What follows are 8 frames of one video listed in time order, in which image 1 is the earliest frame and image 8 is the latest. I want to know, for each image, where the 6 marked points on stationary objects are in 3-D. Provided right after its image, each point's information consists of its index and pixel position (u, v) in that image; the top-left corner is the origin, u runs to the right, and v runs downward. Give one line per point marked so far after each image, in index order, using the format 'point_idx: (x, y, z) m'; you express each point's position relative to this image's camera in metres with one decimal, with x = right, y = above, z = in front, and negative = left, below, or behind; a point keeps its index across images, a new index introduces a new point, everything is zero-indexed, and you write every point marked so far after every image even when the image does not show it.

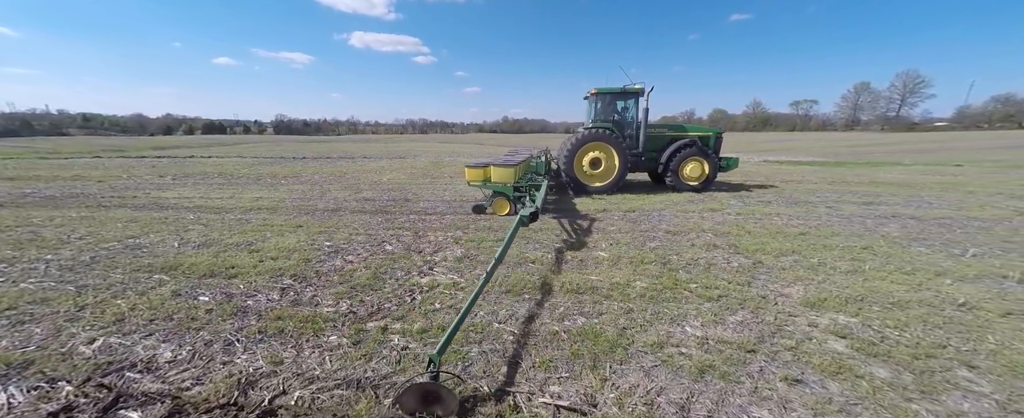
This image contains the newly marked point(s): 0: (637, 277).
0: (+1.1, -0.6, +3.2) m
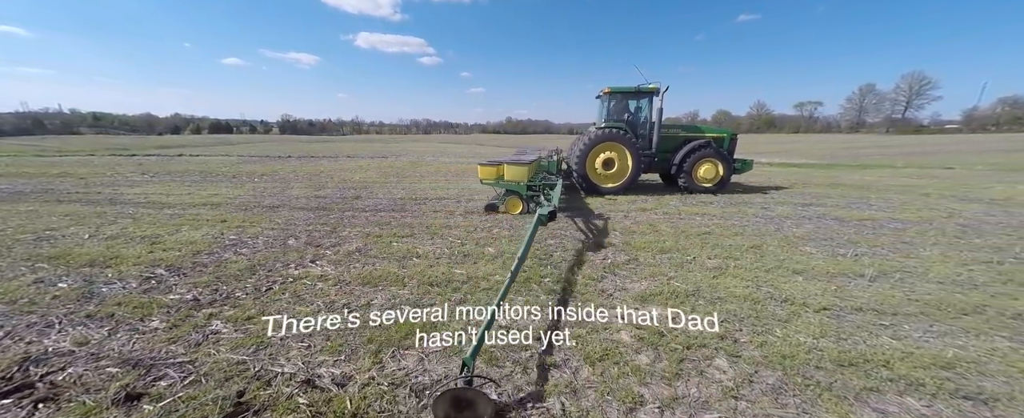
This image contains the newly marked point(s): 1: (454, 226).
0: (-0.1, -0.6, +3.3) m
1: (-0.8, -0.2, +5.0) m
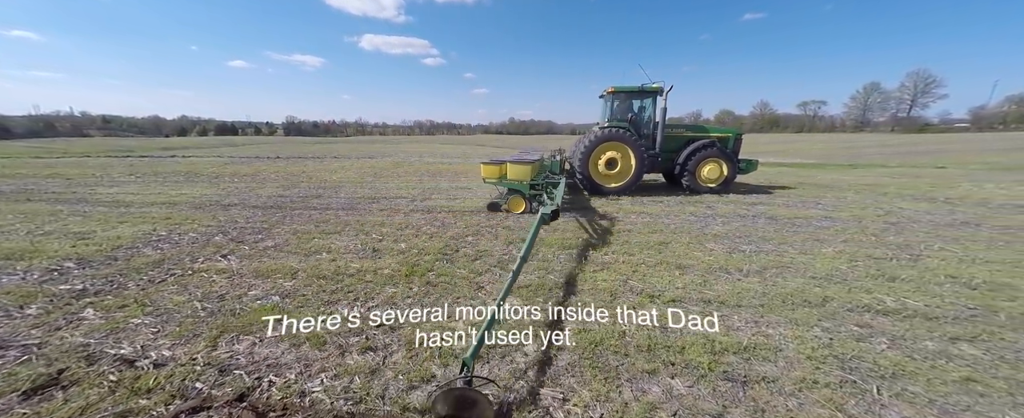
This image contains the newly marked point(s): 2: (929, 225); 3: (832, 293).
0: (-1.1, -0.5, +3.4) m
1: (-1.8, -0.2, +5.2) m
2: (+6.0, -0.2, +5.2) m
3: (+2.5, -0.7, +2.9) m
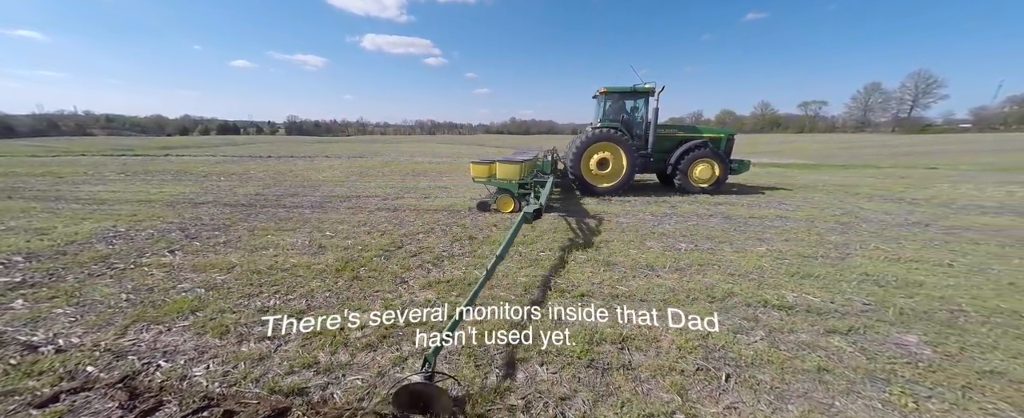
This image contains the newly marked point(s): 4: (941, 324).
0: (-1.8, -0.5, +3.5) m
1: (-2.4, -0.2, +5.3) m
2: (+5.3, -0.2, +5.3) m
3: (+1.8, -0.6, +3.0) m
4: (+2.9, -0.8, +2.5) m
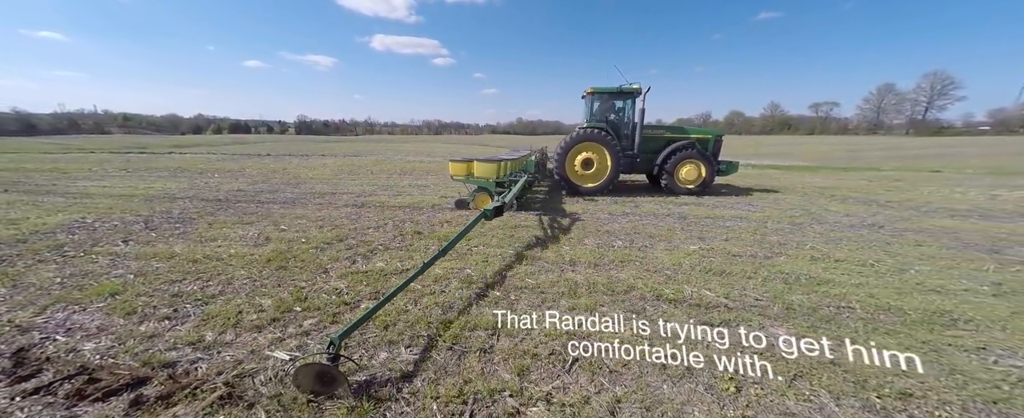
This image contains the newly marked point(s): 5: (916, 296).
0: (-2.5, -0.4, +3.7) m
1: (-3.1, -0.1, +5.5) m
2: (+4.6, -0.2, +5.3) m
3: (+1.1, -0.6, +3.1) m
4: (+2.1, -0.8, +2.5) m
5: (+3.2, -0.7, +2.9) m
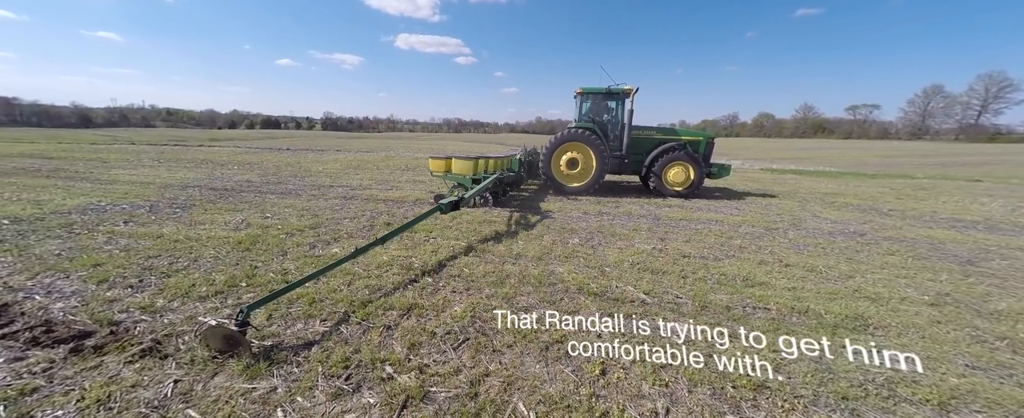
0: (-3.0, -0.3, +4.1) m
1: (-3.5, +0.1, +5.9) m
2: (+4.2, -0.3, +5.2) m
3: (+0.5, -0.6, +3.2) m
4: (+1.5, -0.8, +2.6) m
5: (+2.7, -0.7, +2.9) m
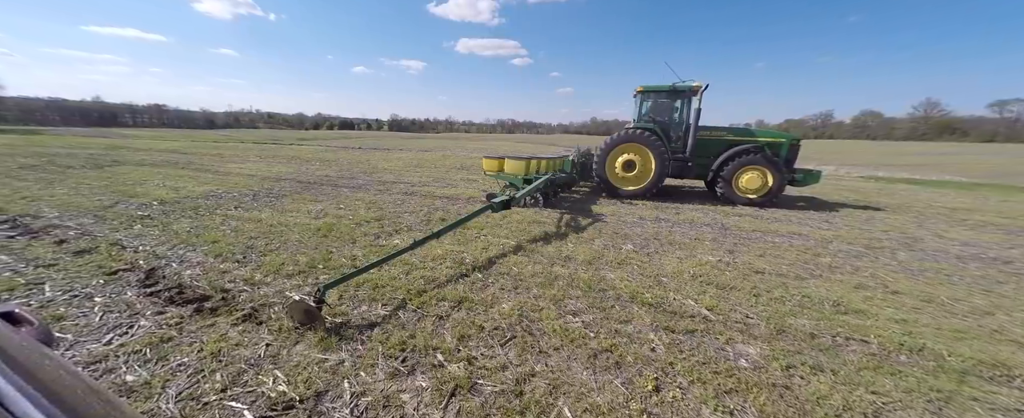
0: (-2.5, -0.2, +4.3) m
1: (-2.6, +0.2, +6.2) m
2: (+4.9, -0.5, +4.3) m
3: (+0.9, -0.6, +2.9) m
4: (+1.8, -0.8, +2.2) m
5: (+2.9, -0.8, +2.3) m
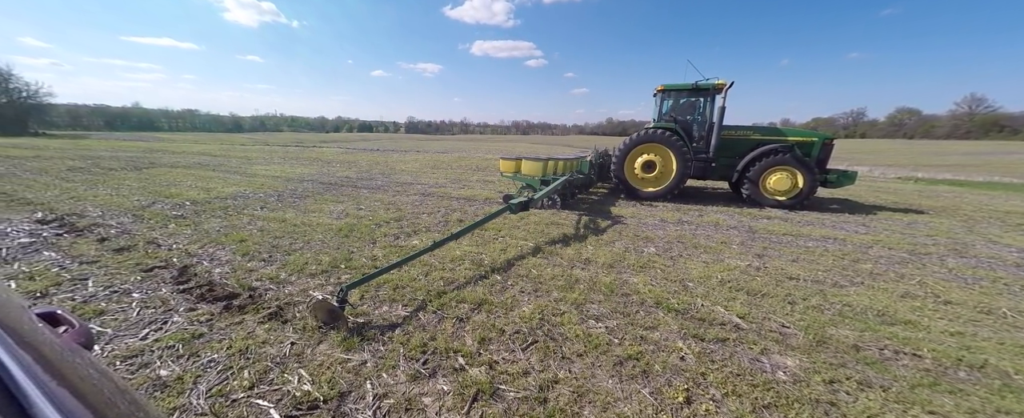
0: (-2.2, -0.2, +4.4) m
1: (-2.3, +0.2, +6.3) m
2: (+5.1, -0.6, +4.0) m
3: (+1.1, -0.6, +2.8) m
4: (+1.9, -0.8, +2.0) m
5: (+3.1, -0.9, +2.1) m
